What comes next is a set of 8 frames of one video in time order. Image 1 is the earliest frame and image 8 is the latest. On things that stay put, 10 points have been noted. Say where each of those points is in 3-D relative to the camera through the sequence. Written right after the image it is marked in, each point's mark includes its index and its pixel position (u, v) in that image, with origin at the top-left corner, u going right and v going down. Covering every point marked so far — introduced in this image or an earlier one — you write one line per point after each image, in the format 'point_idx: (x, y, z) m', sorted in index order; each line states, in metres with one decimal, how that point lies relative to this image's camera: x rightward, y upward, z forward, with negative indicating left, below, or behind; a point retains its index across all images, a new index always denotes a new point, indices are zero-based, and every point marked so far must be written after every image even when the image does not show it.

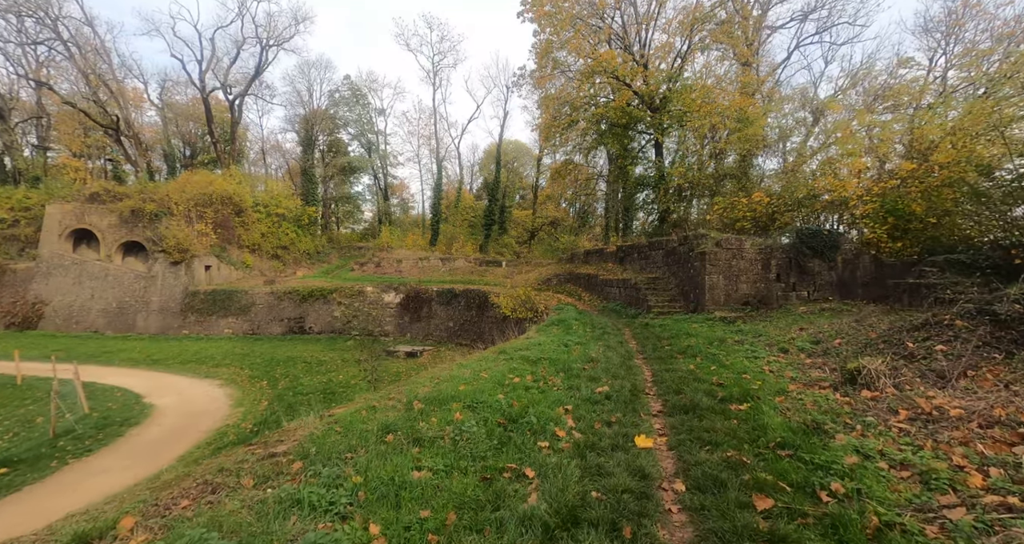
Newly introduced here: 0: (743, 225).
0: (+6.1, +1.2, +10.7) m
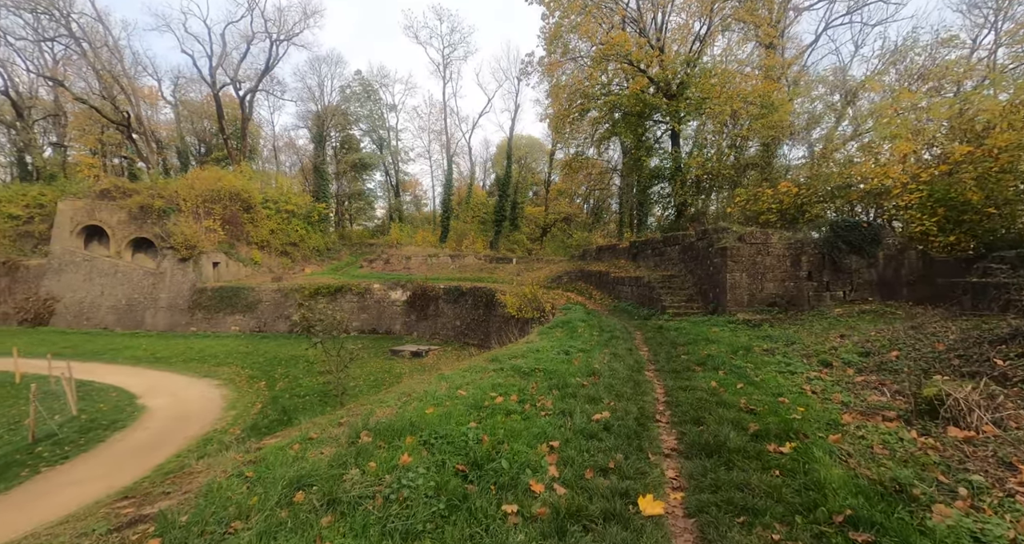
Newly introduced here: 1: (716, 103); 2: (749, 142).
0: (+6.2, +1.3, +9.8) m
1: (+6.5, +5.4, +13.1) m
2: (+7.7, +4.3, +13.3) m
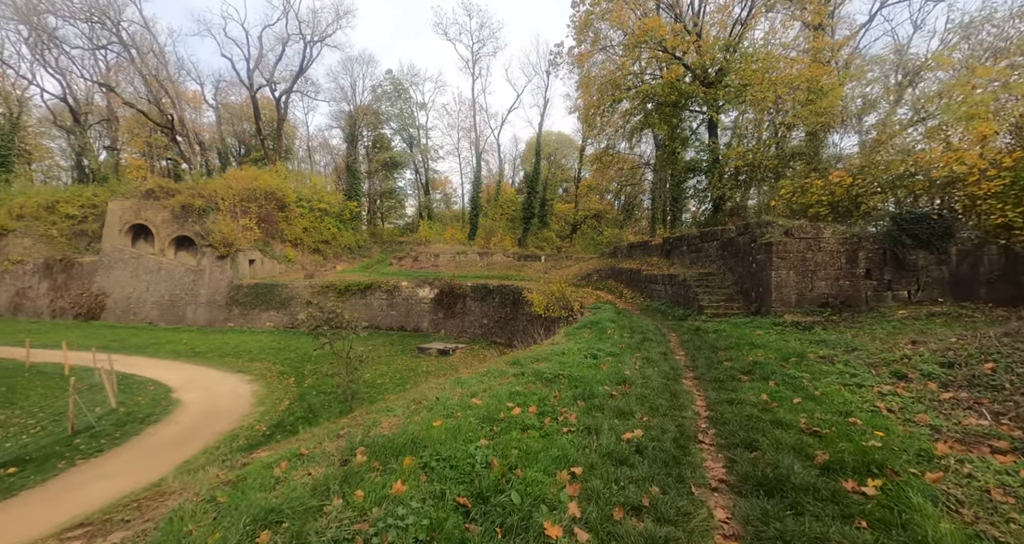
0: (+6.8, +1.3, +9.0) m
1: (+7.4, +5.4, +12.2) m
2: (+8.5, +4.3, +12.3) m
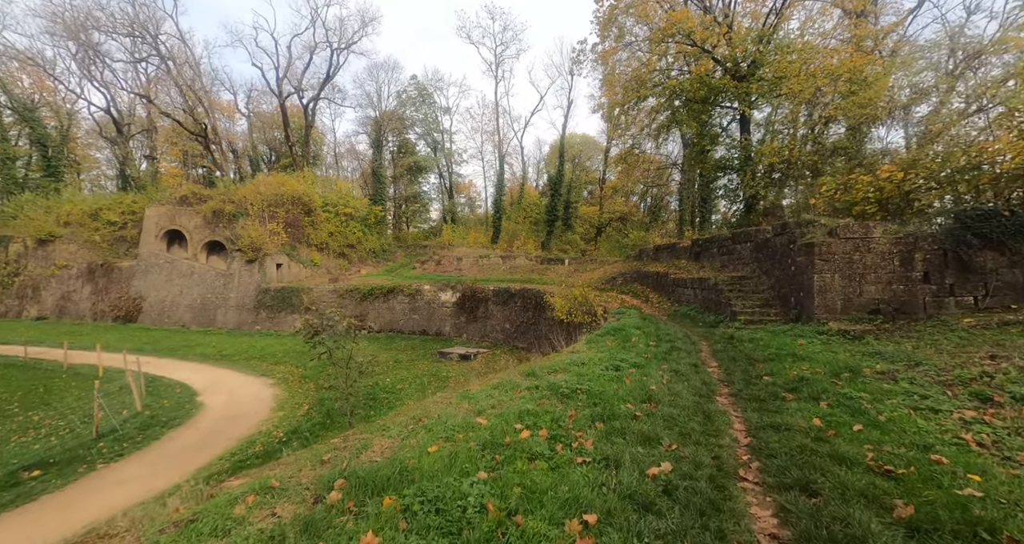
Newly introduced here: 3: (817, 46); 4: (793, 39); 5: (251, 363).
0: (+7.2, +1.3, +8.3) m
1: (+7.9, +5.3, +11.5) m
2: (+9.1, +4.2, +11.5) m
3: (+8.9, +6.7, +11.9) m
4: (+8.3, +6.9, +12.1) m
5: (-9.6, -3.4, +15.0) m
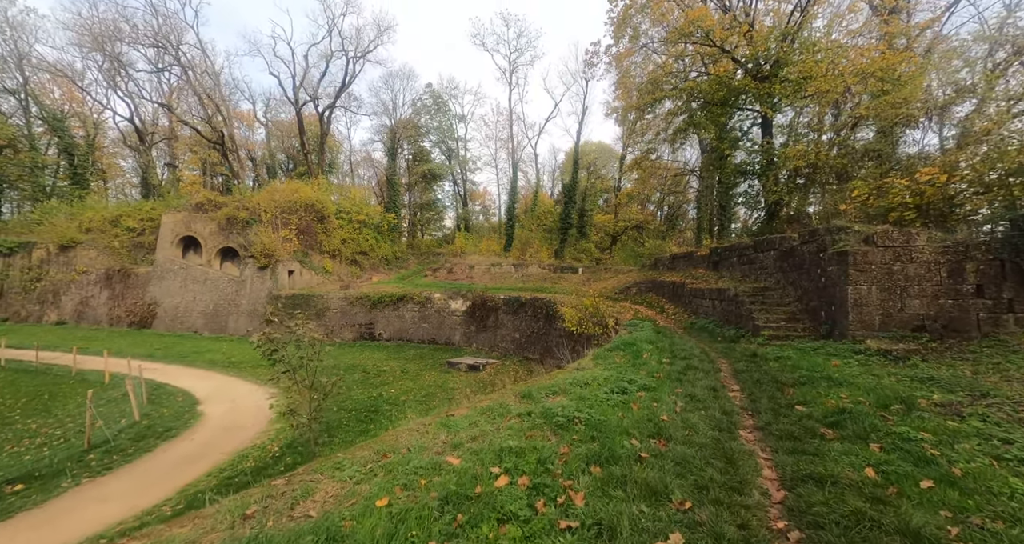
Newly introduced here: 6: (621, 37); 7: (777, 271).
0: (+7.3, +1.1, +7.6) m
1: (+8.2, +5.1, +10.8) m
2: (+9.3, +3.9, +10.8) m
3: (+9.2, +6.4, +11.3) m
4: (+8.6, +6.6, +11.5) m
5: (-9.3, -3.6, +14.9) m
6: (+3.8, +8.5, +14.7) m
7: (+6.3, 0.0, +9.7) m
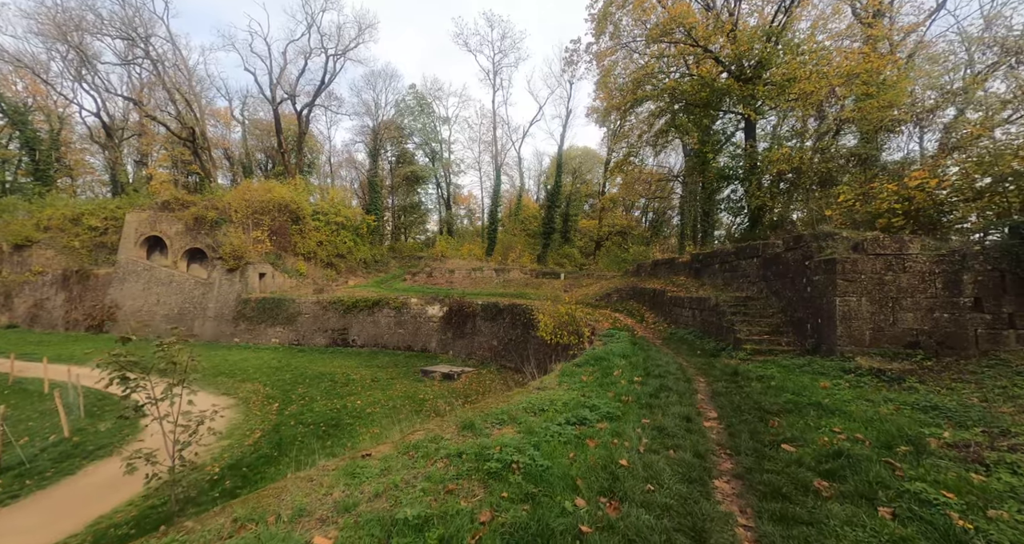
0: (+6.7, +0.9, +7.2) m
1: (+7.5, +4.8, +10.5) m
2: (+8.7, +3.7, +10.5) m
3: (+8.5, +6.1, +11.0) m
4: (+7.9, +6.4, +11.2) m
5: (-10.1, -3.7, +13.9) m
6: (+3.1, +8.3, +14.3) m
7: (+5.6, -0.2, +9.3) m
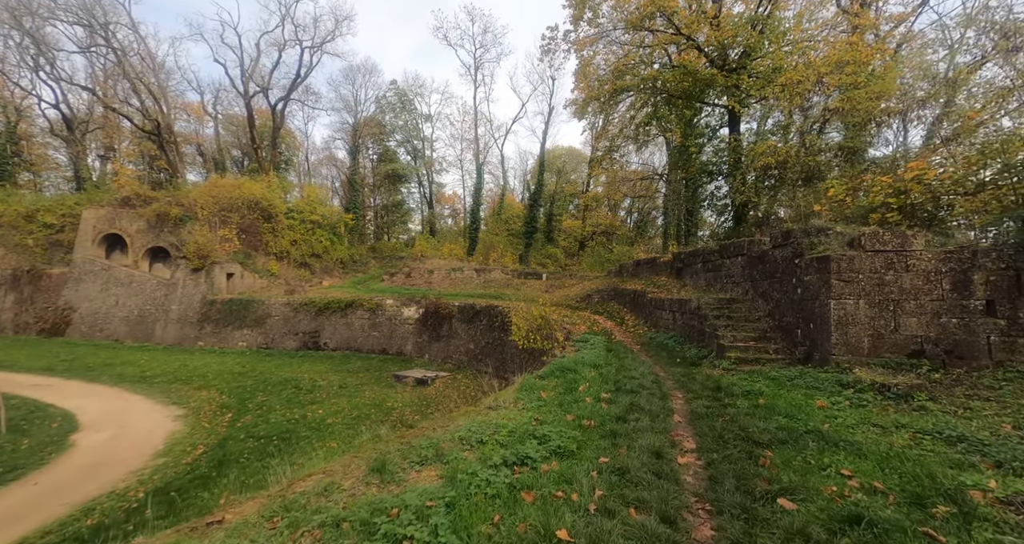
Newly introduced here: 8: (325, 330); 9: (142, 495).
0: (+6.1, +0.9, +6.7) m
1: (+6.8, +4.8, +10.0) m
2: (+8.0, +3.7, +10.1) m
3: (+7.8, +6.1, +10.5) m
4: (+7.2, +6.4, +10.7) m
5: (-10.9, -3.7, +12.9) m
6: (+2.3, +8.3, +13.6) m
7: (+5.0, -0.2, +8.7) m
8: (-8.6, -2.6, +18.7) m
9: (-6.0, -3.6, +6.6) m
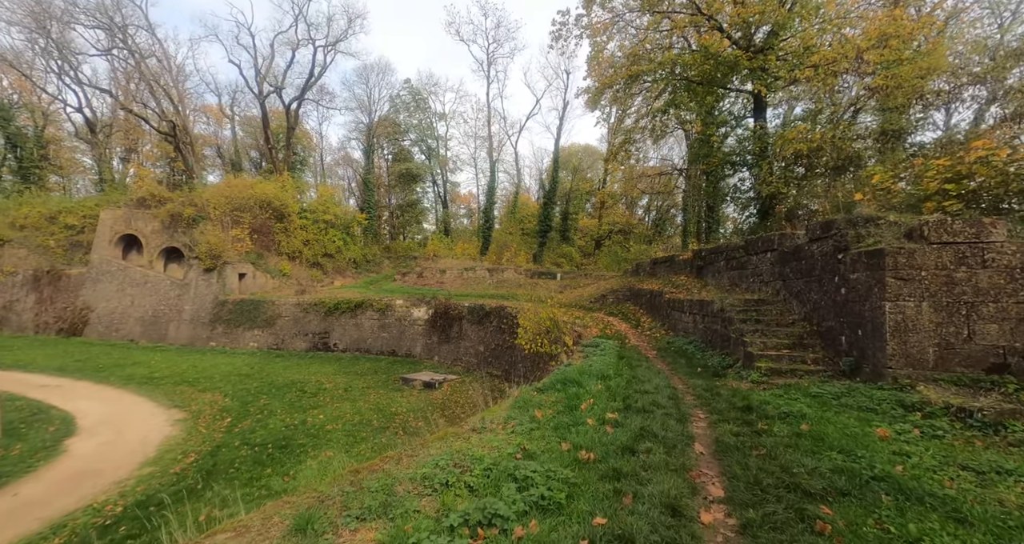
0: (+6.1, +0.9, +5.8) m
1: (+7.0, +4.9, +9.1) m
2: (+8.1, +3.7, +9.1) m
3: (+8.0, +6.2, +9.6) m
4: (+7.4, +6.4, +9.7) m
5: (-10.6, -3.7, +12.7) m
6: (+2.6, +8.3, +12.9) m
7: (+5.1, -0.1, +7.9) m
8: (-8.1, -2.6, +18.4) m
9: (-6.0, -3.6, +6.2) m
